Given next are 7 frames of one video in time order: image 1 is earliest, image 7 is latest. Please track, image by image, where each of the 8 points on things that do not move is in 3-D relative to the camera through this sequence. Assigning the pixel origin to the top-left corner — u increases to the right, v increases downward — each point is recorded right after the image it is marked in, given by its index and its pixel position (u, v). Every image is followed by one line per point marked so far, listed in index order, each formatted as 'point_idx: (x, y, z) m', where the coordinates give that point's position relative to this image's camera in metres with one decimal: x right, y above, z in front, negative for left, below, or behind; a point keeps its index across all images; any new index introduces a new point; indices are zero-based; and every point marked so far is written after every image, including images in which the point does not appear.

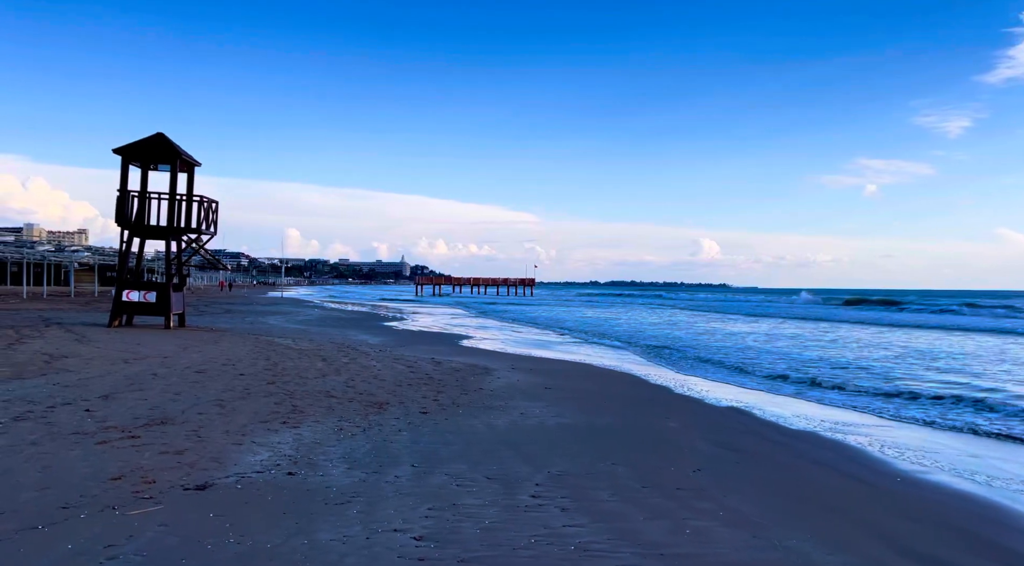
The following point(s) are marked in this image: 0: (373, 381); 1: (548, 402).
0: (-2.3, -1.6, +11.3) m
1: (+0.5, -1.7, +9.9) m
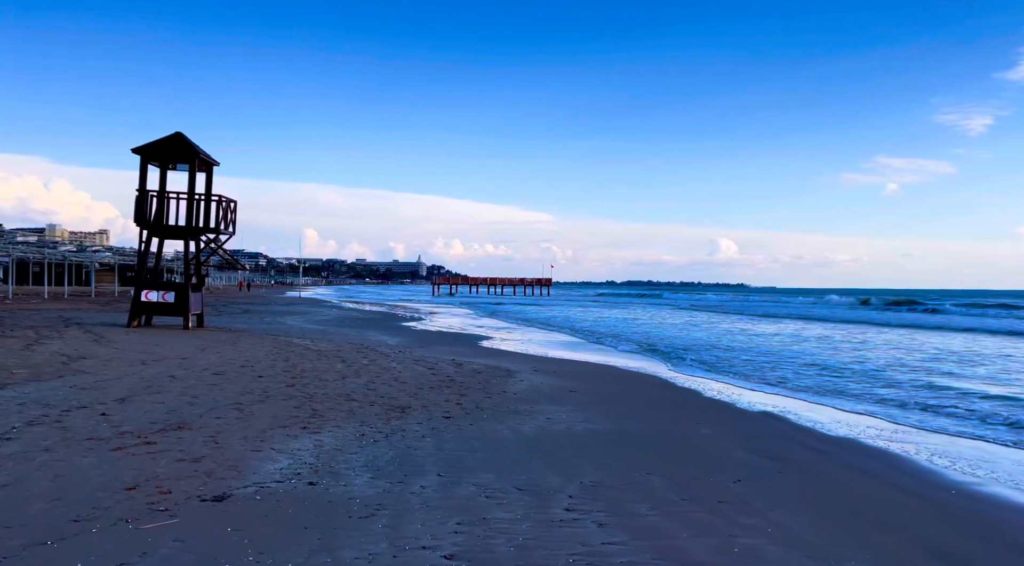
0: (-1.9, -1.6, +11.0) m
1: (+0.9, -1.7, +9.6) m
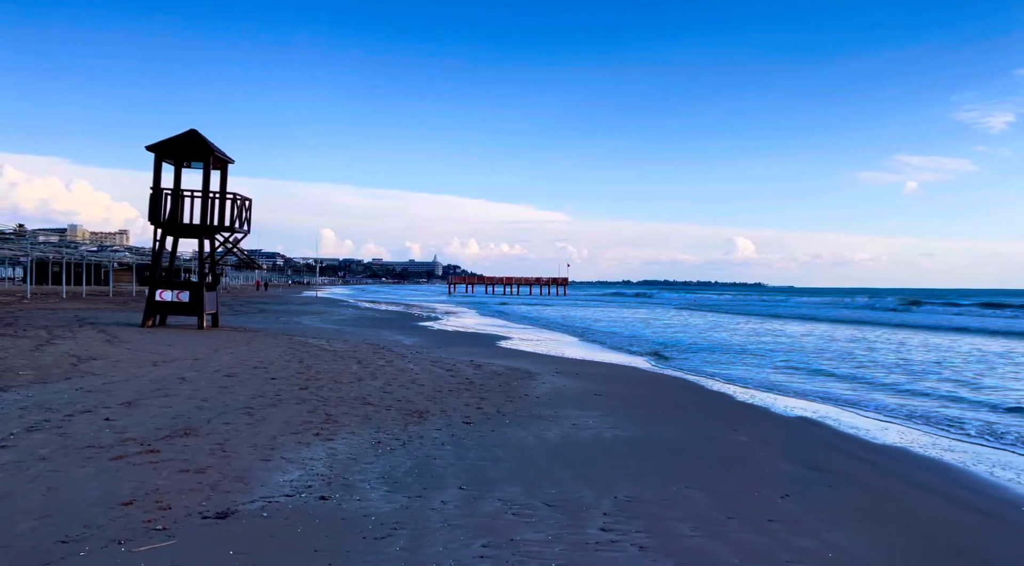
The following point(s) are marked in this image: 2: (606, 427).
0: (-1.5, -1.6, +10.5) m
1: (+1.2, -1.7, +9.1) m
2: (+1.1, -1.7, +8.2) m
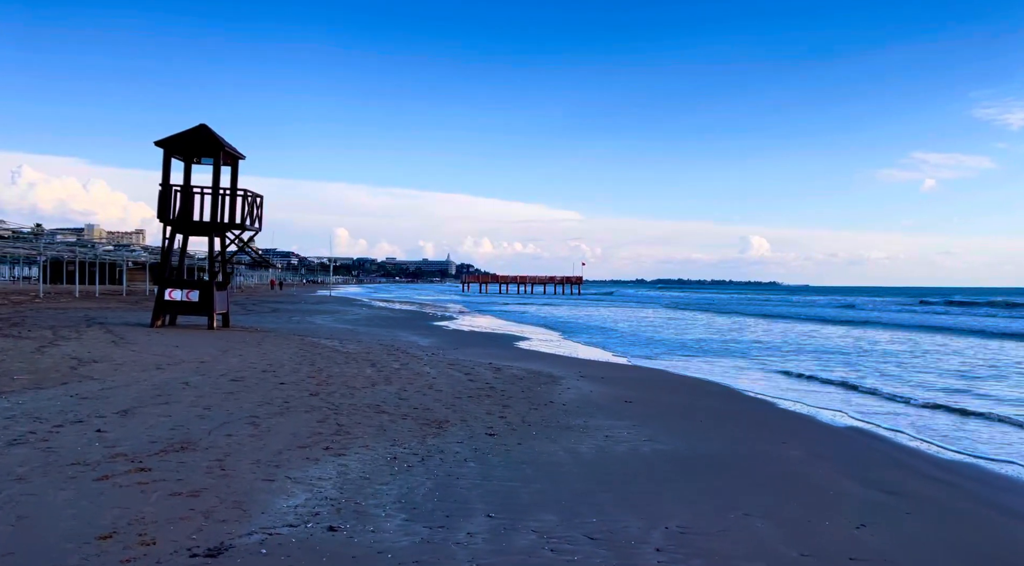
0: (-1.2, -1.5, +9.9) m
1: (+1.5, -1.6, +8.3) m
2: (+1.4, -1.7, +7.4) m
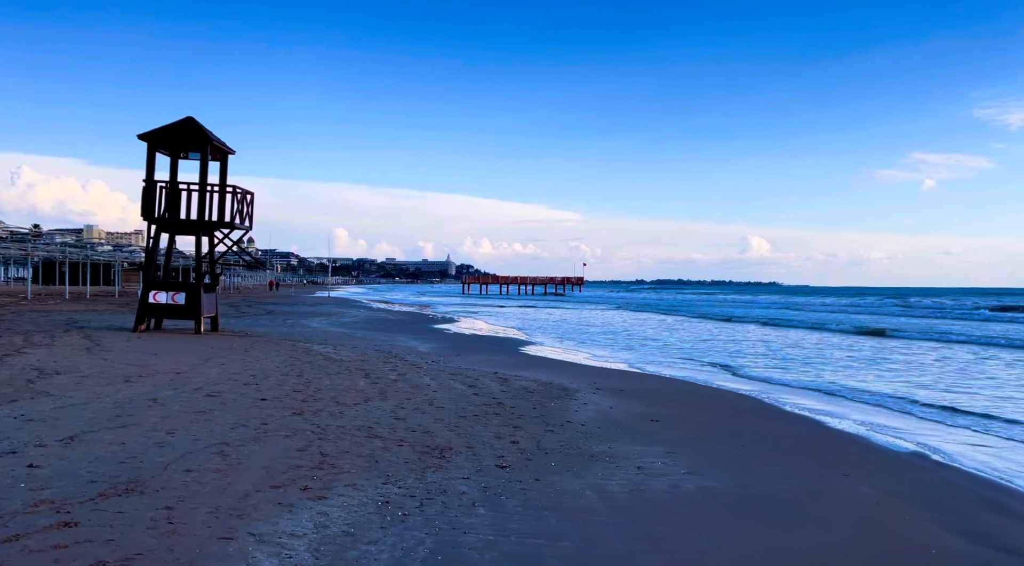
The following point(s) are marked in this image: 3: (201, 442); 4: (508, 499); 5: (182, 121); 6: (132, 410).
0: (-1.1, -1.6, +8.7) m
1: (+1.6, -1.7, +7.2) m
2: (+1.5, -1.7, +6.3) m
3: (-3.0, -1.5, +6.8) m
4: (0.0, -1.6, +5.3) m
5: (-8.8, +4.3, +18.6) m
6: (-4.4, -1.5, +8.1) m
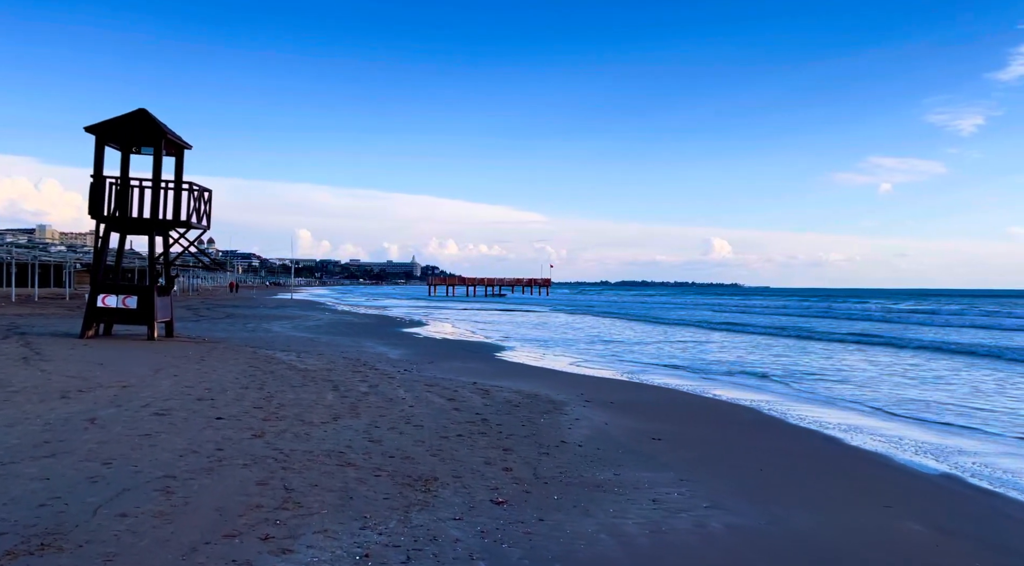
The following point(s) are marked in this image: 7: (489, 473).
0: (-1.2, -1.6, +7.8) m
1: (+1.5, -1.7, +6.4) m
2: (+1.5, -1.8, +5.5) m
3: (-3.1, -1.6, +5.8) m
4: (0.0, -1.7, +4.4) m
5: (-9.4, +4.3, +17.4) m
6: (-4.5, -1.5, +7.0) m
7: (-0.2, -1.7, +6.2) m
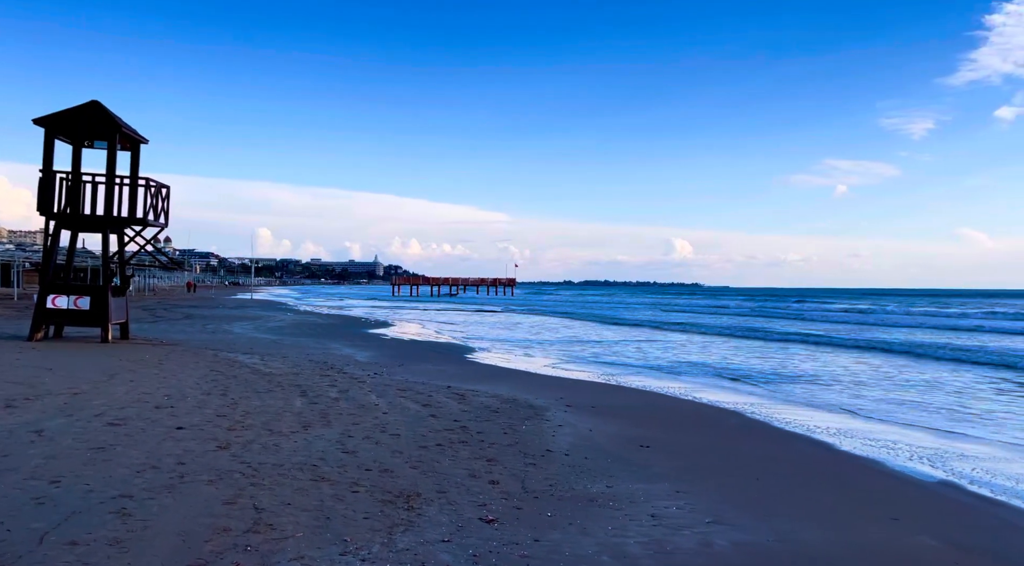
0: (-1.4, -1.7, +7.4) m
1: (+1.4, -1.8, +6.1) m
2: (+1.4, -1.8, +5.2) m
3: (-3.2, -1.6, +5.3) m
4: (0.0, -1.7, +4.1) m
5: (-10.1, +4.3, +16.5) m
6: (-4.6, -1.5, +6.4) m
7: (-0.3, -1.7, +5.8) m
